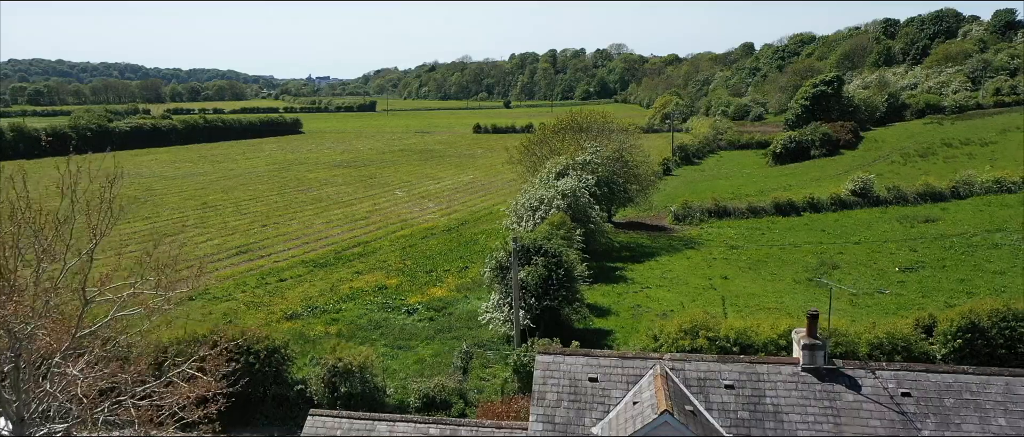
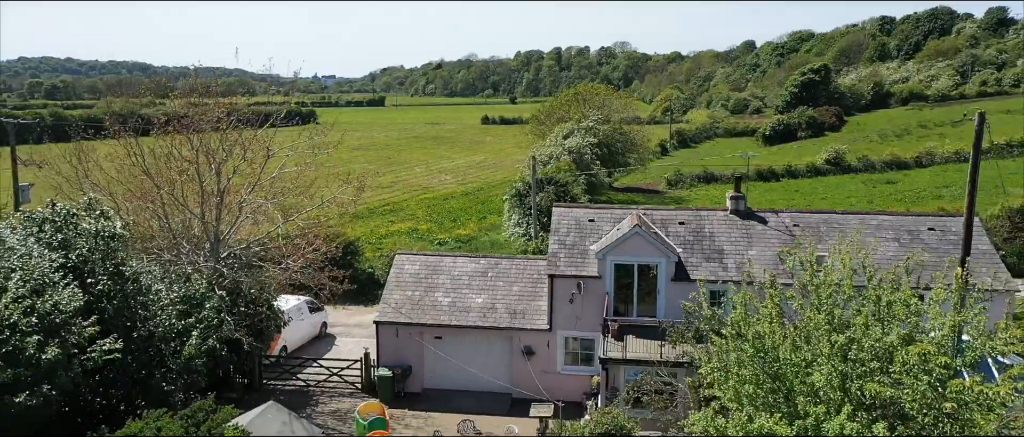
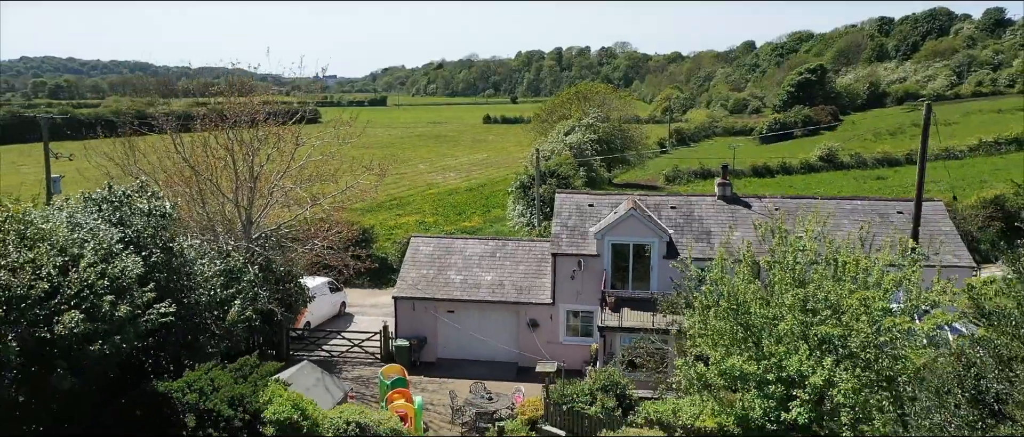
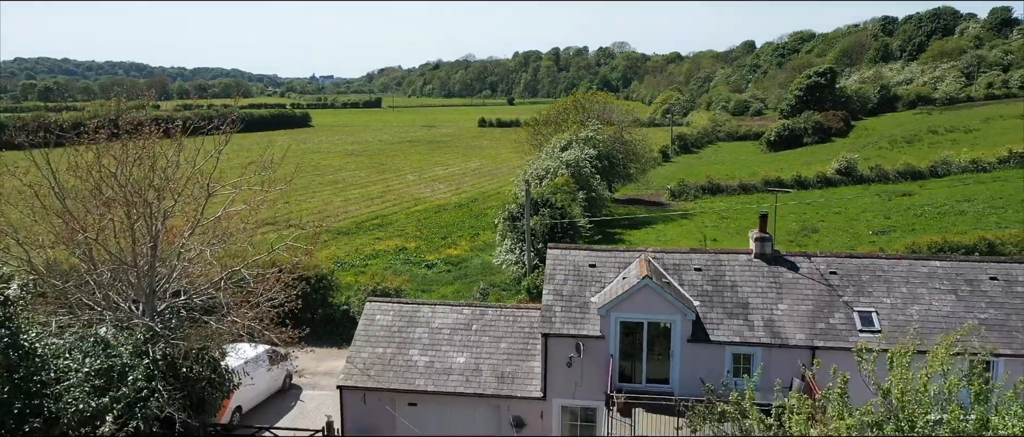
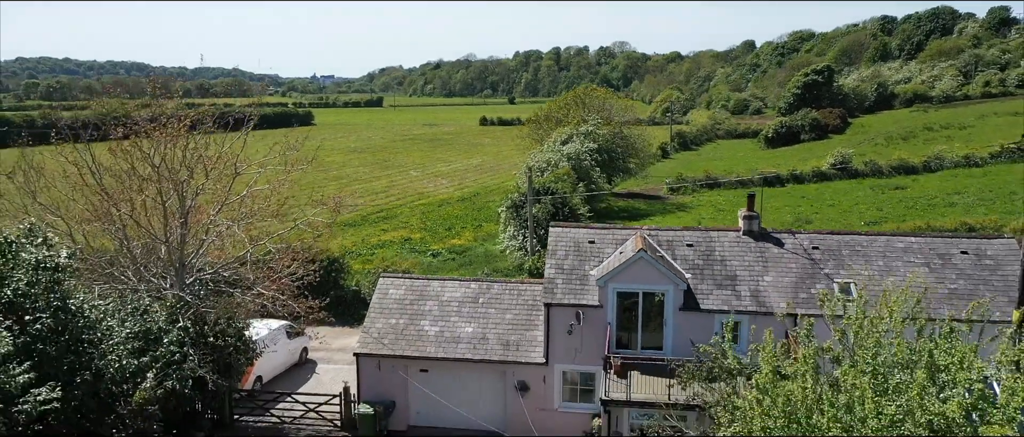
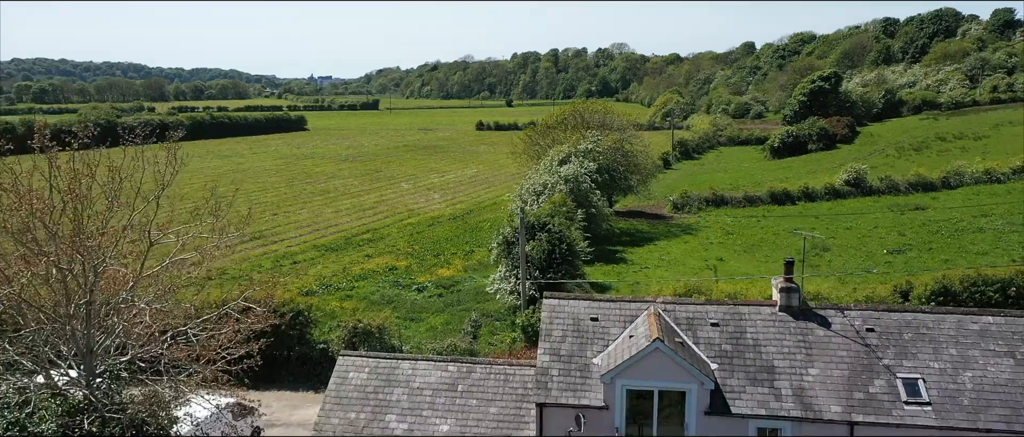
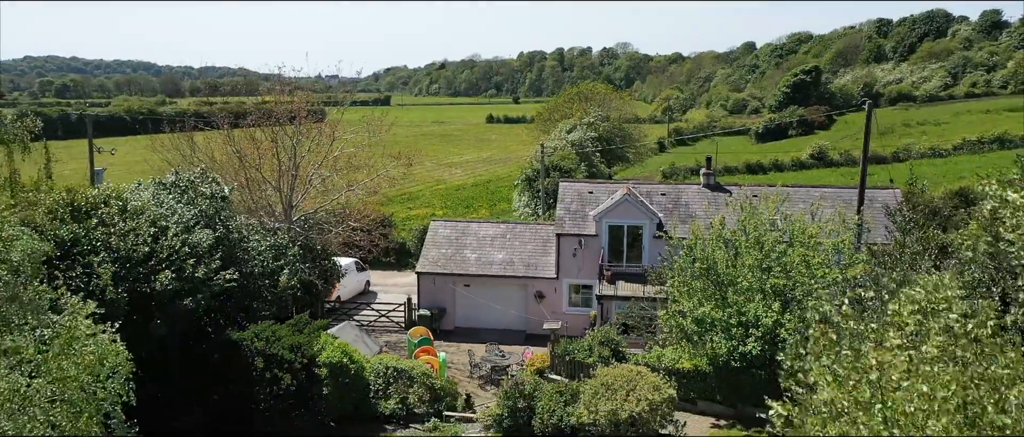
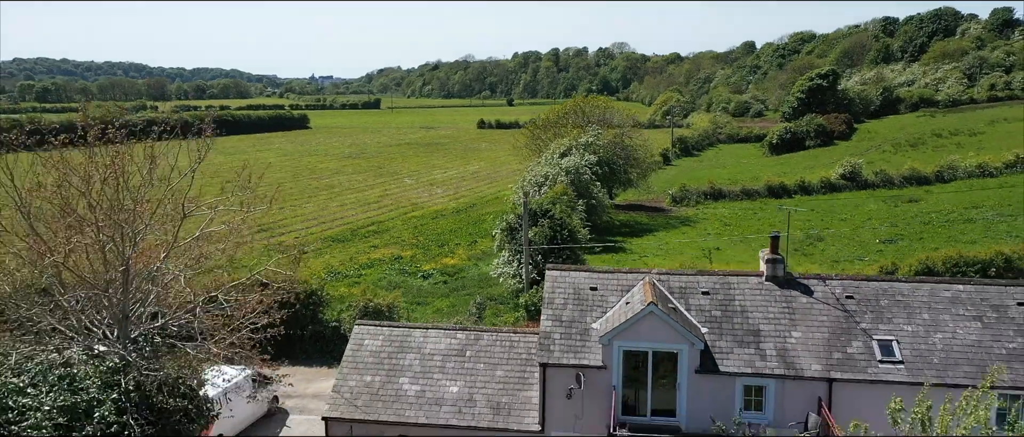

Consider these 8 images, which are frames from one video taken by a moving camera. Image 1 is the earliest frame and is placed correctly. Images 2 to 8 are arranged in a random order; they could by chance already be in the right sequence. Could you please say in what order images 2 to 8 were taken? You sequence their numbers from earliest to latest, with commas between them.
6, 8, 4, 5, 2, 3, 7
